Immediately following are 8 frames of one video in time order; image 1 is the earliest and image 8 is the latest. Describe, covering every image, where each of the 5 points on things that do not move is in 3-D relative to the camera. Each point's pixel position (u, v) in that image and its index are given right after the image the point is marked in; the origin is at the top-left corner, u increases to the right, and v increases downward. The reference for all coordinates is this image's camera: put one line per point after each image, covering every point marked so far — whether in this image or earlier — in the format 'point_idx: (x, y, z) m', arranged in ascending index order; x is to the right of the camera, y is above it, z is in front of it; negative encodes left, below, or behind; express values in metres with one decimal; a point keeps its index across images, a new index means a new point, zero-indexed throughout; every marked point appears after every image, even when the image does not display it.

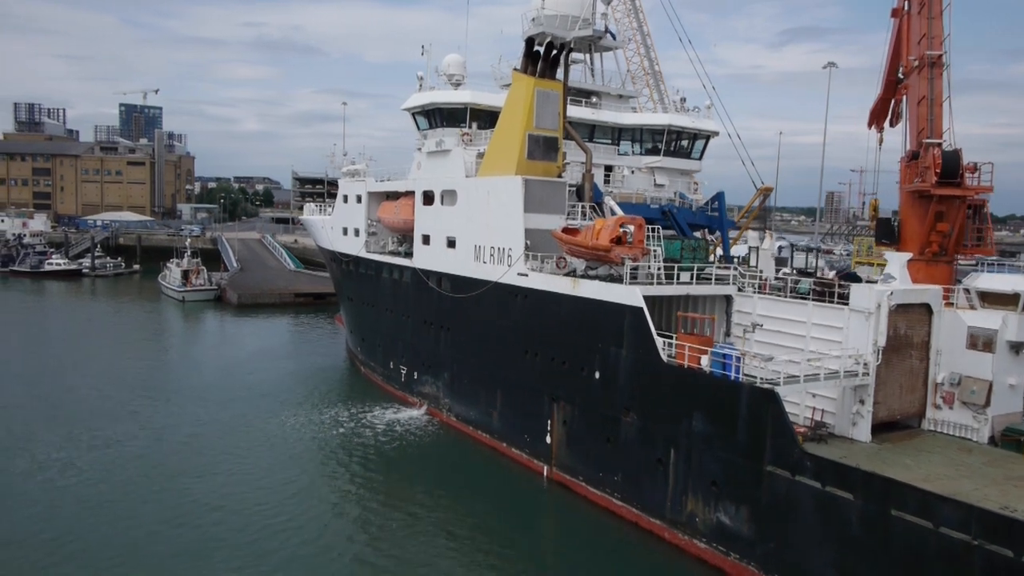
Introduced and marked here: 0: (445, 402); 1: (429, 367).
0: (-1.2, -2.1, +15.4) m
1: (-1.6, -1.5, +15.9) m
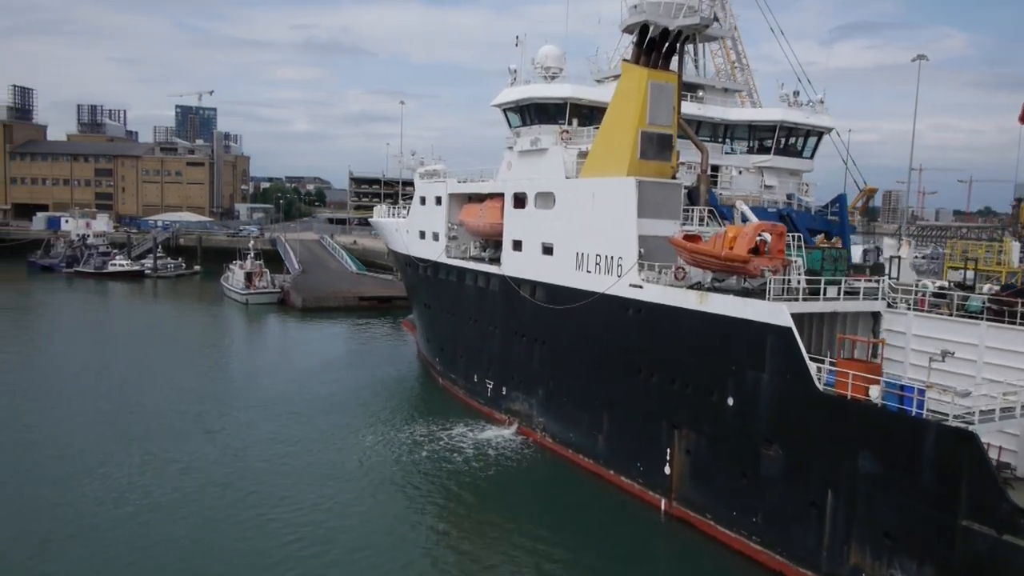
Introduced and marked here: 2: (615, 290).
0: (+0.5, -2.3, +14.2) m
1: (+0.2, -1.7, +14.7) m
2: (+1.5, 0.0, +12.1) m
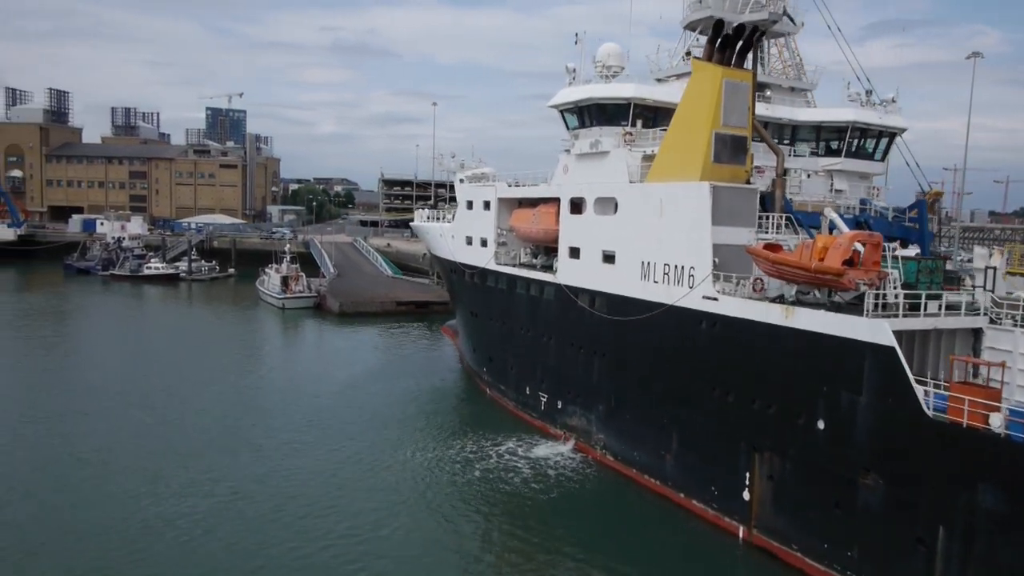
0: (+1.4, -2.5, +13.6) m
1: (+1.1, -1.9, +14.1) m
2: (+2.4, -0.2, +11.4) m
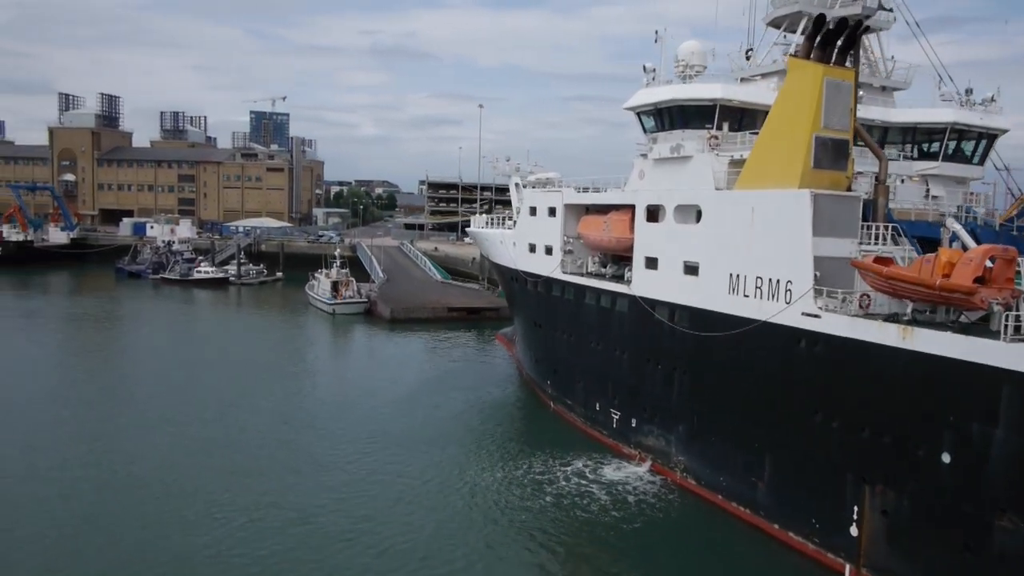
0: (+2.6, -2.7, +12.8) m
1: (+2.3, -2.1, +13.3) m
2: (+3.4, -0.4, +10.6) m
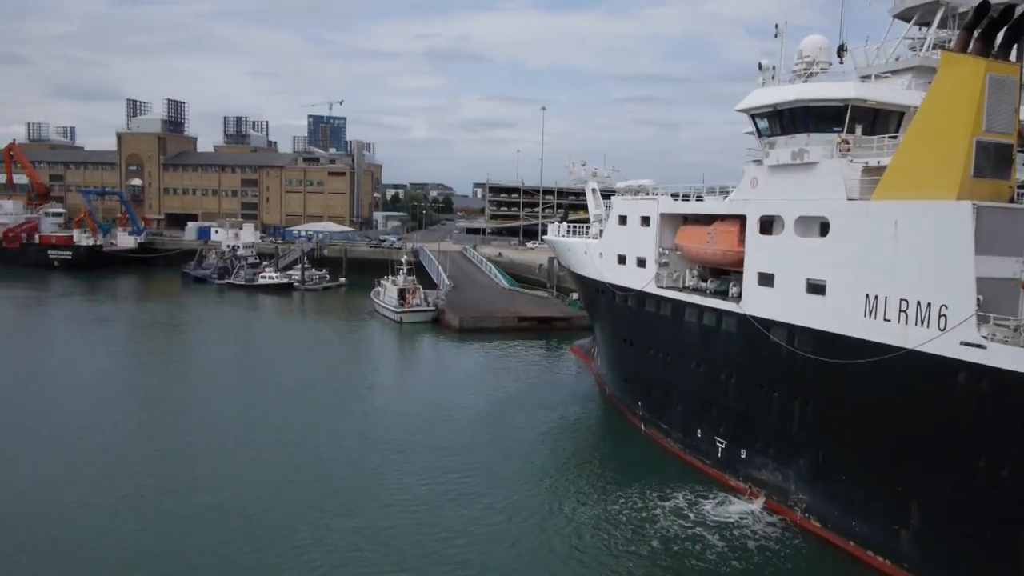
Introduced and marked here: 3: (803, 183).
0: (+4.0, -2.9, +11.6) m
1: (+3.8, -2.3, +12.1) m
2: (+4.7, -0.7, +9.3) m
3: (+4.1, +1.5, +11.7) m
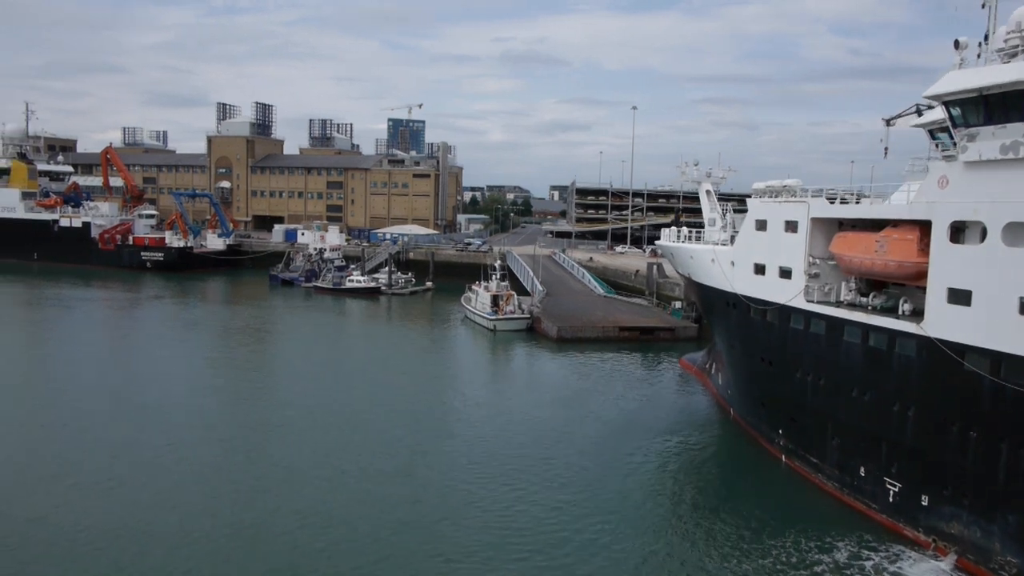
0: (+5.7, -3.2, +9.6) m
1: (+5.5, -2.6, +10.2) m
2: (+6.3, -0.9, +7.3) m
3: (+5.9, +1.2, +9.7) m
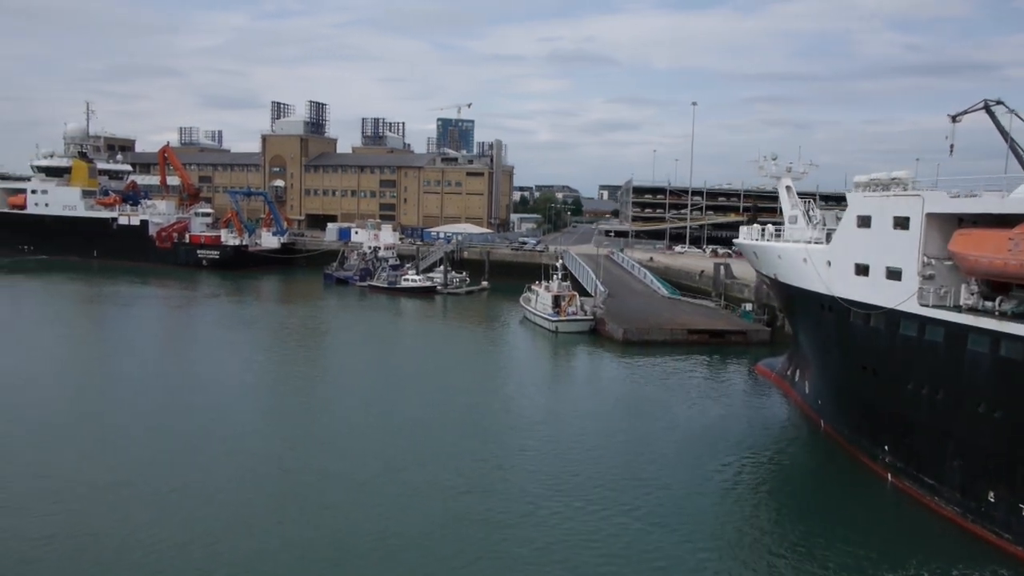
0: (+6.7, -3.2, +8.3) m
1: (+6.6, -2.6, +8.9) m
2: (+7.2, -0.9, +6.0) m
3: (+6.9, +1.2, +8.4) m
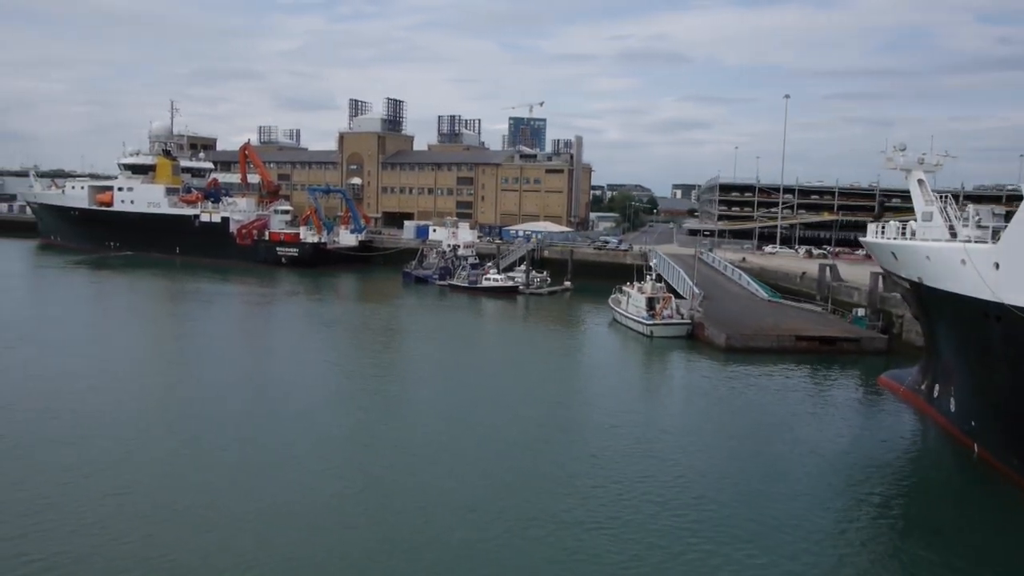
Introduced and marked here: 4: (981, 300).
0: (+8.0, -3.3, +6.3) m
1: (+7.9, -2.7, +6.9) m
2: (+8.3, -1.1, +4.0) m
3: (+8.2, +1.1, +6.4) m
4: (+7.4, -0.2, +13.1) m
